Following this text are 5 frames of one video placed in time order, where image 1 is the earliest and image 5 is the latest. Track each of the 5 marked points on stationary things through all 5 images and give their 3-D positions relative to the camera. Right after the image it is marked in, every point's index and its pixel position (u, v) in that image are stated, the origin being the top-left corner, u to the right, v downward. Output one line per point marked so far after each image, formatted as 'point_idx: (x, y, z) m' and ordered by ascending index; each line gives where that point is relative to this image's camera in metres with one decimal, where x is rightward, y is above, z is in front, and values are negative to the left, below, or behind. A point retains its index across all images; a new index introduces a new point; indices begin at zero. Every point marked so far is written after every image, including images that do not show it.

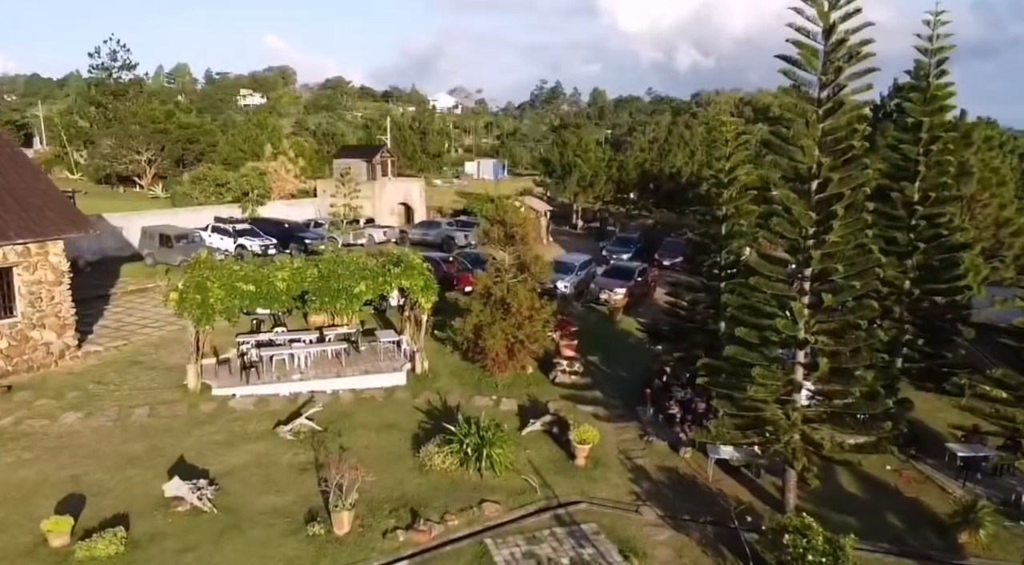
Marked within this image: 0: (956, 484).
0: (+7.8, -3.5, +13.2) m
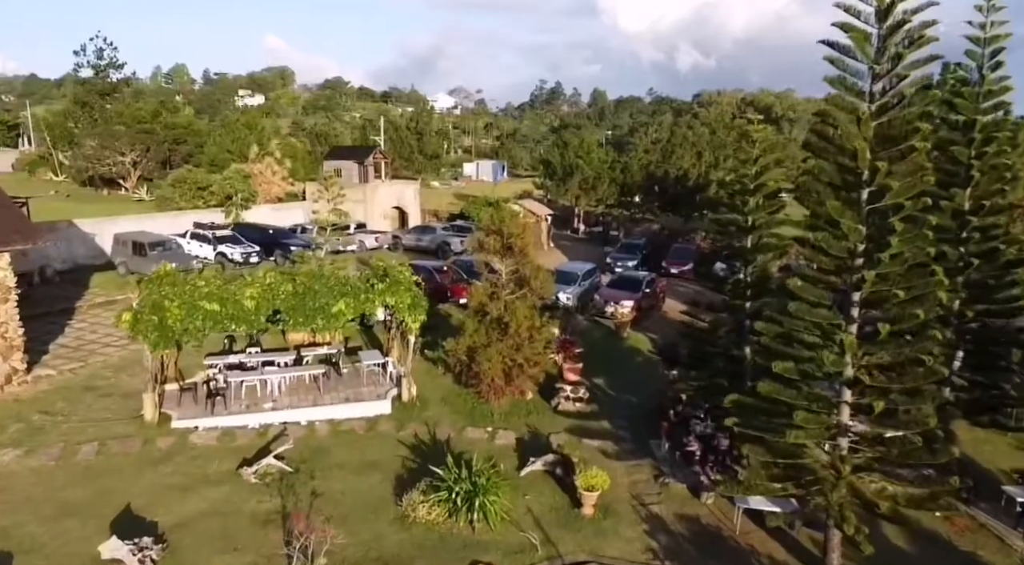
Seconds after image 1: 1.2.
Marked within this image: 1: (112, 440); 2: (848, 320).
0: (+7.7, -3.9, +11.4) m
1: (-7.2, -2.8, +13.5) m
2: (+4.4, -0.5, +9.8) m
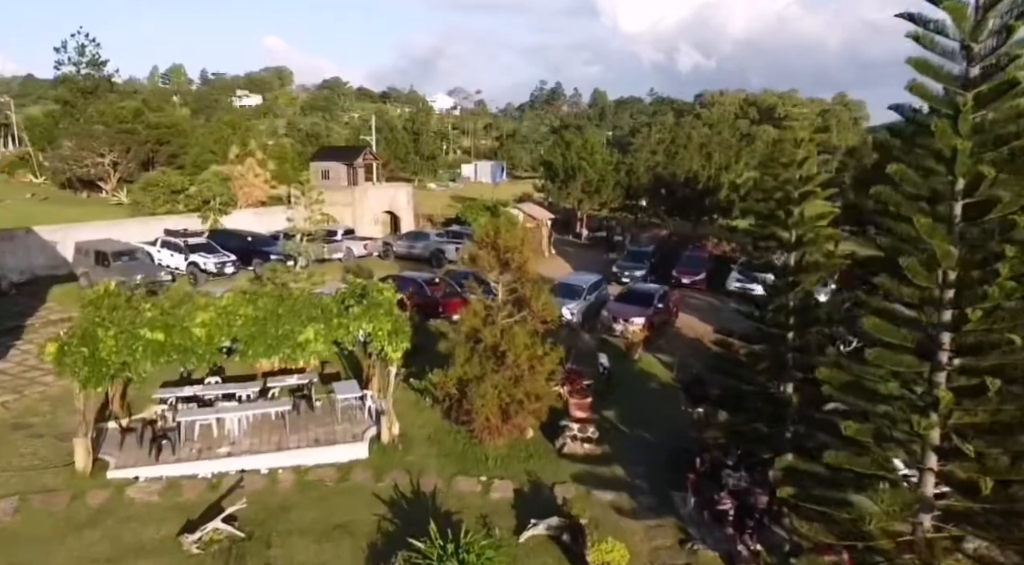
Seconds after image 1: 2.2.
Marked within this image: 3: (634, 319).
0: (+7.7, -4.2, +9.3) m
1: (-7.2, -3.2, +11.3) m
2: (+4.3, -0.9, +7.7) m
3: (+3.2, -0.9, +19.5) m
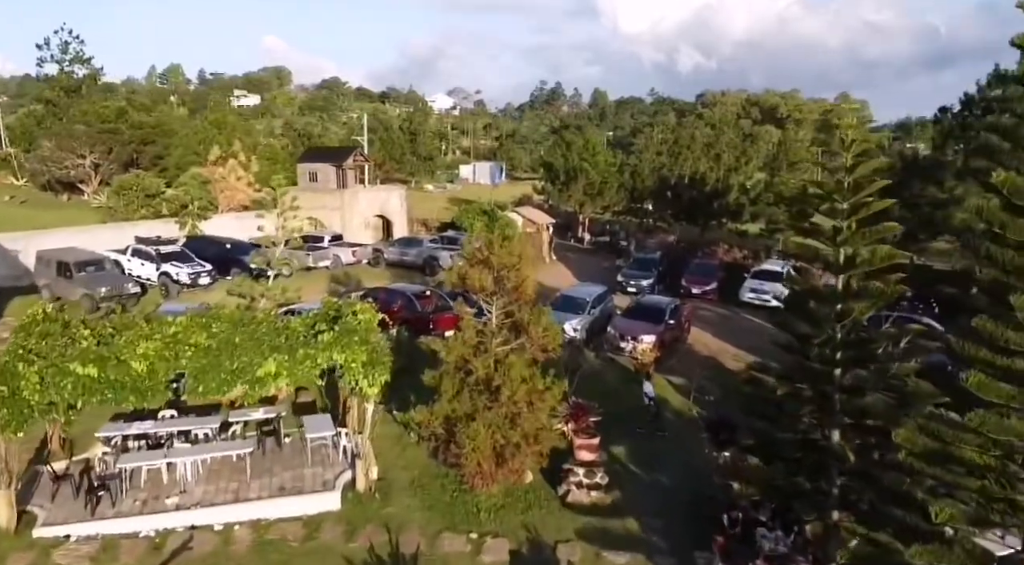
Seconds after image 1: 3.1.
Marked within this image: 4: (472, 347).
0: (+7.6, -4.6, +7.6) m
1: (-7.3, -3.5, +9.6) m
2: (+4.3, -1.2, +5.9) m
3: (+3.1, -1.3, +17.7) m
4: (-0.6, -1.0, +11.4) m
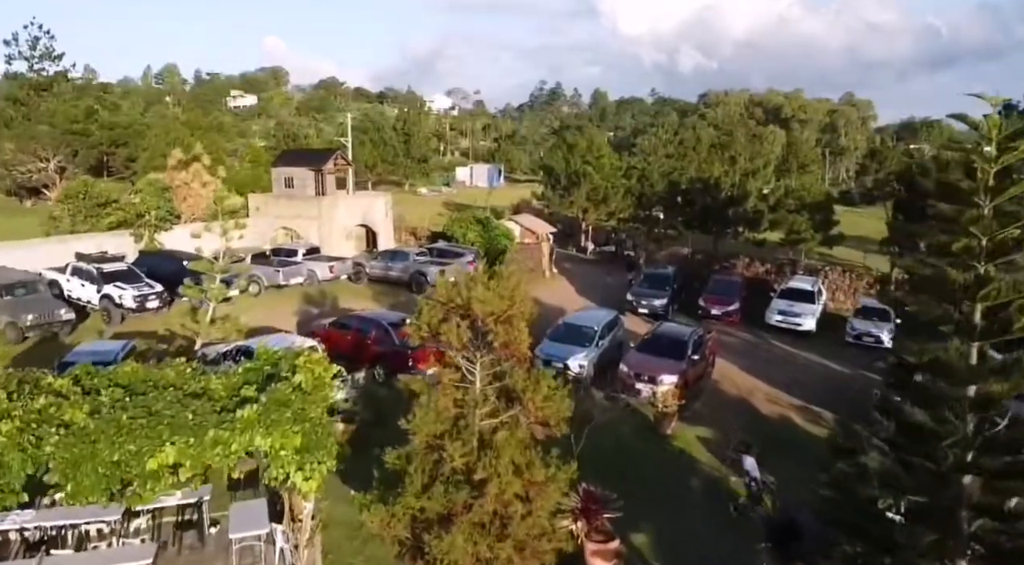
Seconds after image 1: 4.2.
0: (+7.5, -5.1, +4.7) m
1: (-7.4, -4.1, +6.7) m
2: (+4.2, -1.8, +3.1) m
3: (+3.0, -1.9, +14.9) m
4: (-0.7, -1.6, +8.5) m
